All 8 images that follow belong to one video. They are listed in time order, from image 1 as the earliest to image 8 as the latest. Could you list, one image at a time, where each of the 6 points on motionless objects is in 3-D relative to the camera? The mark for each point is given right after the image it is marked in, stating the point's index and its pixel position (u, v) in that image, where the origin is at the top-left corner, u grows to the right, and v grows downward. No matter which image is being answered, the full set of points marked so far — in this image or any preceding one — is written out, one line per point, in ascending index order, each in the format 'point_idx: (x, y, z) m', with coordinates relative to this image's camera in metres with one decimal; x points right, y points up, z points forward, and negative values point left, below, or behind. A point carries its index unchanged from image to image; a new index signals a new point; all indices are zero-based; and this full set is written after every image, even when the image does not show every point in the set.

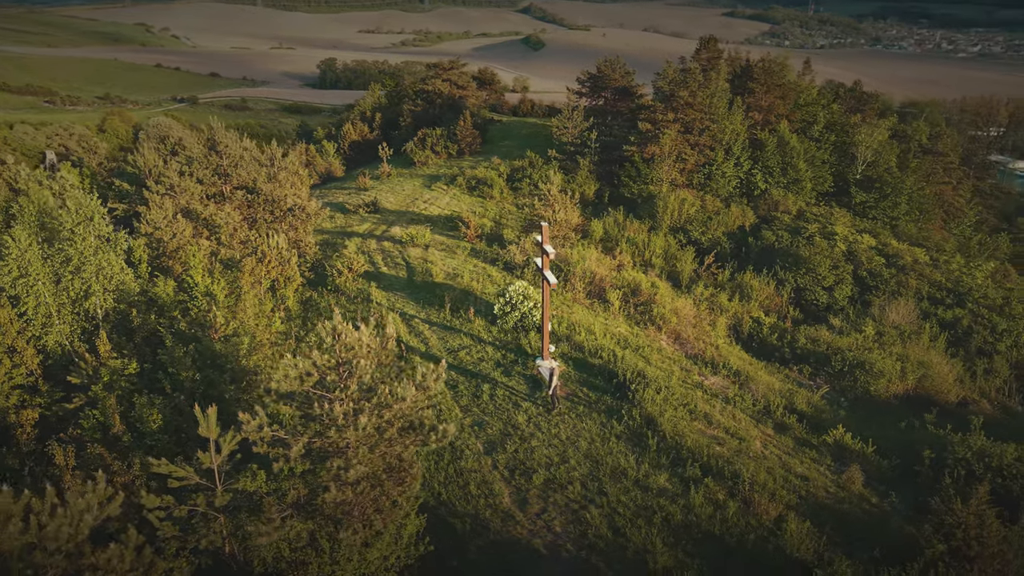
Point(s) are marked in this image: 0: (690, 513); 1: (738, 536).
0: (+1.9, -2.4, +7.8) m
1: (+2.3, -2.6, +7.4) m
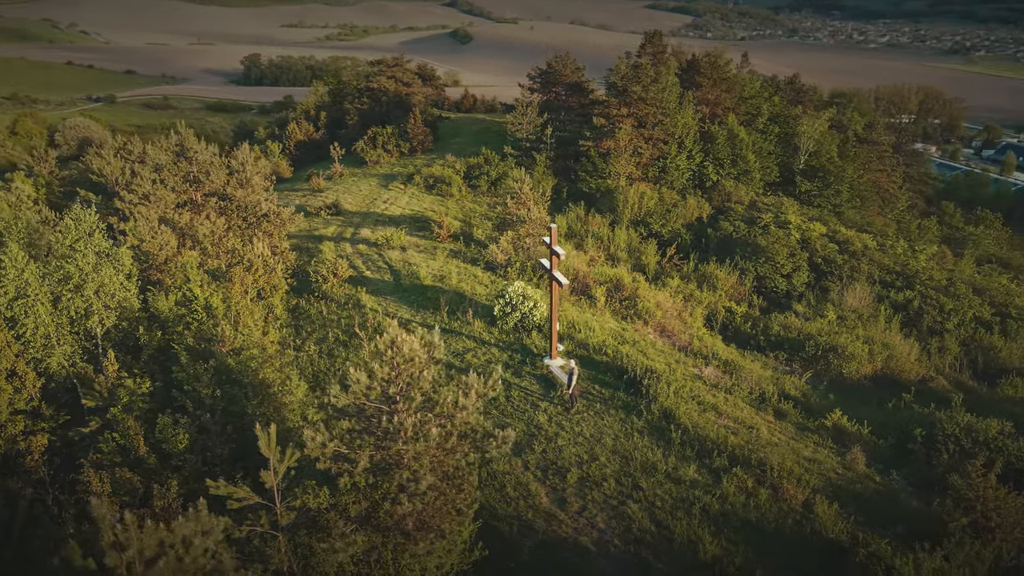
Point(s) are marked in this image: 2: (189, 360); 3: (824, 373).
0: (+2.4, -2.4, +8.1) m
1: (+2.8, -2.5, +7.8) m
2: (-4.1, -0.9, +9.3) m
3: (+6.8, -1.8, +16.1) m
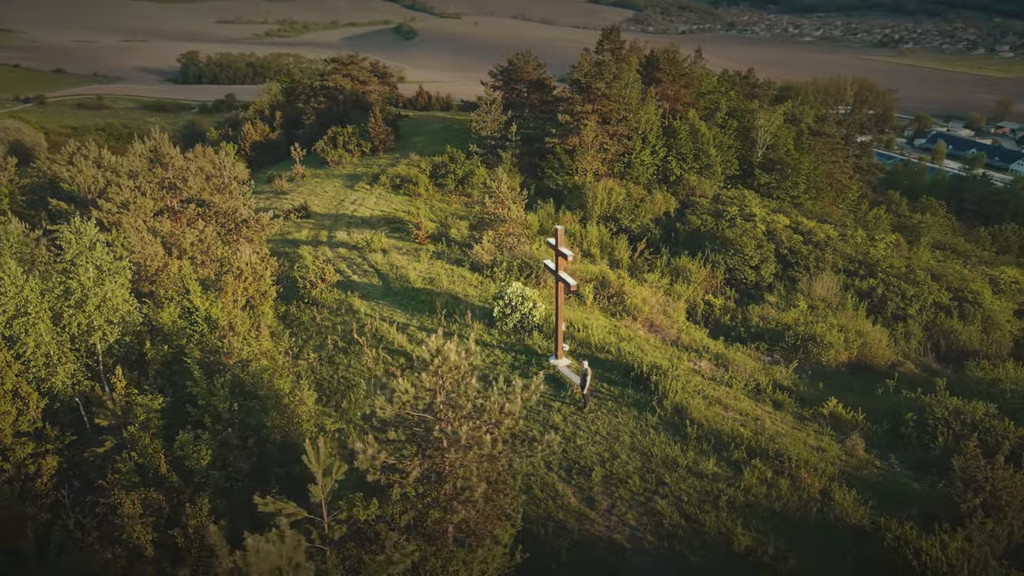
0: (+2.7, -2.4, +8.4) m
1: (+3.2, -2.5, +8.1) m
2: (-3.9, -1.1, +9.1) m
3: (+6.6, -1.6, +16.6) m
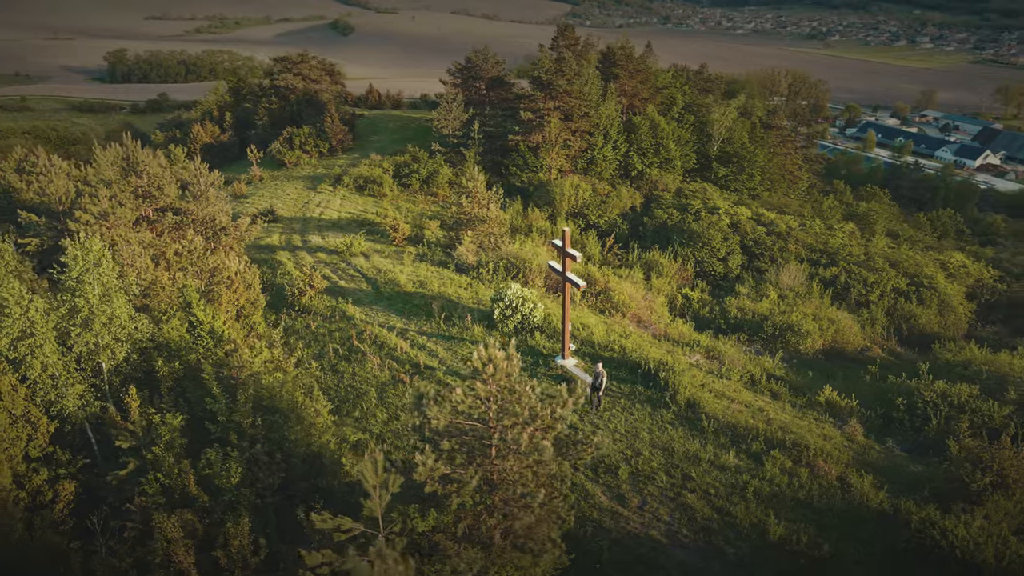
0: (+3.1, -2.3, +8.6) m
1: (+3.6, -2.4, +8.4) m
2: (-3.6, -1.2, +8.9) m
3: (+6.4, -1.4, +17.1) m
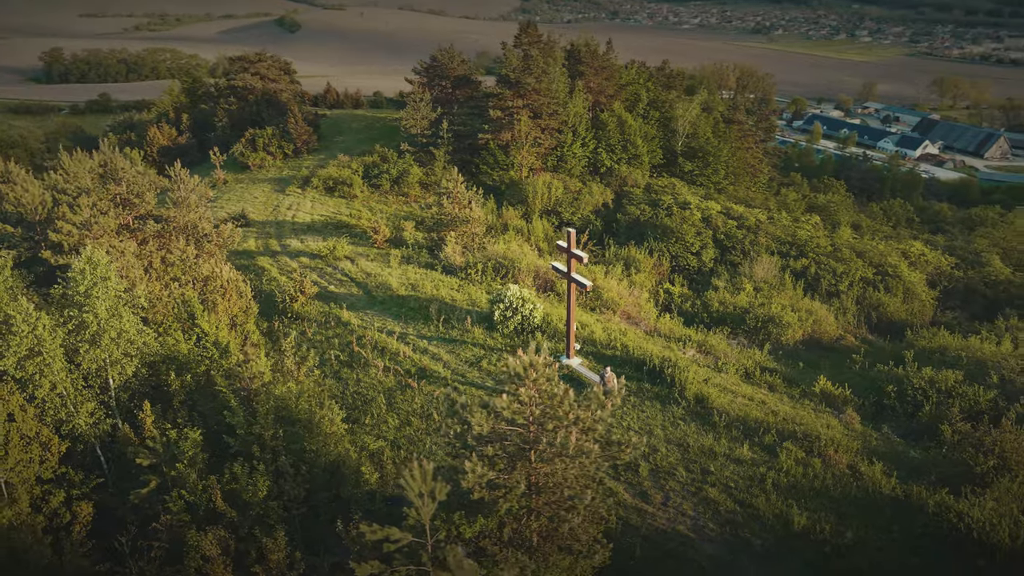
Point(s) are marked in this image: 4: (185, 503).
0: (+3.4, -2.3, +8.9) m
1: (+3.9, -2.4, +8.6) m
2: (-3.3, -1.4, +8.7) m
3: (+6.1, -1.3, +17.5) m
4: (-3.5, -2.3, +7.7) m
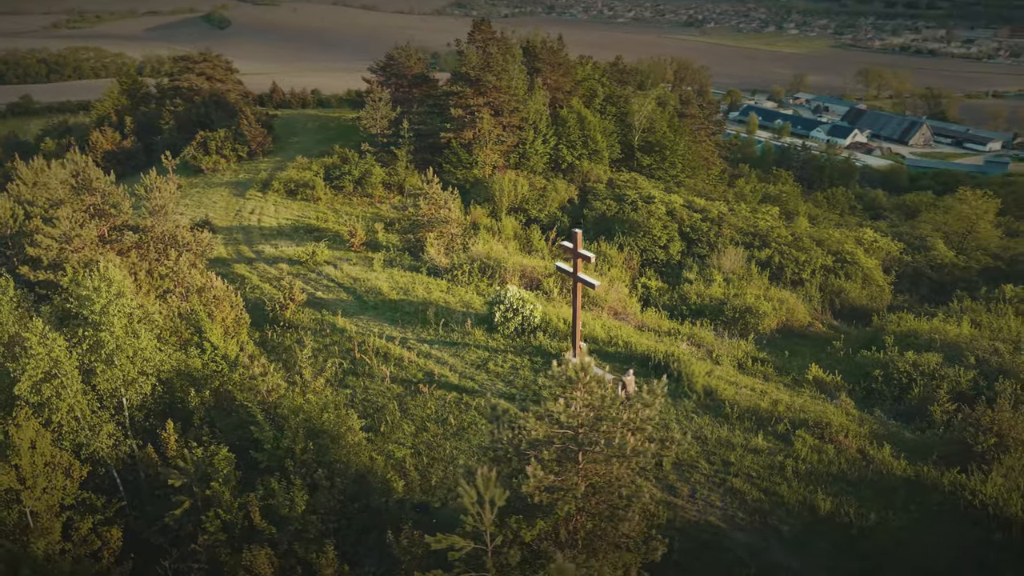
0: (+3.7, -2.2, +9.2) m
1: (+4.3, -2.3, +9.0) m
2: (-3.0, -1.5, +8.6) m
3: (+5.8, -1.1, +18.1) m
4: (-3.0, -2.4, +7.6) m
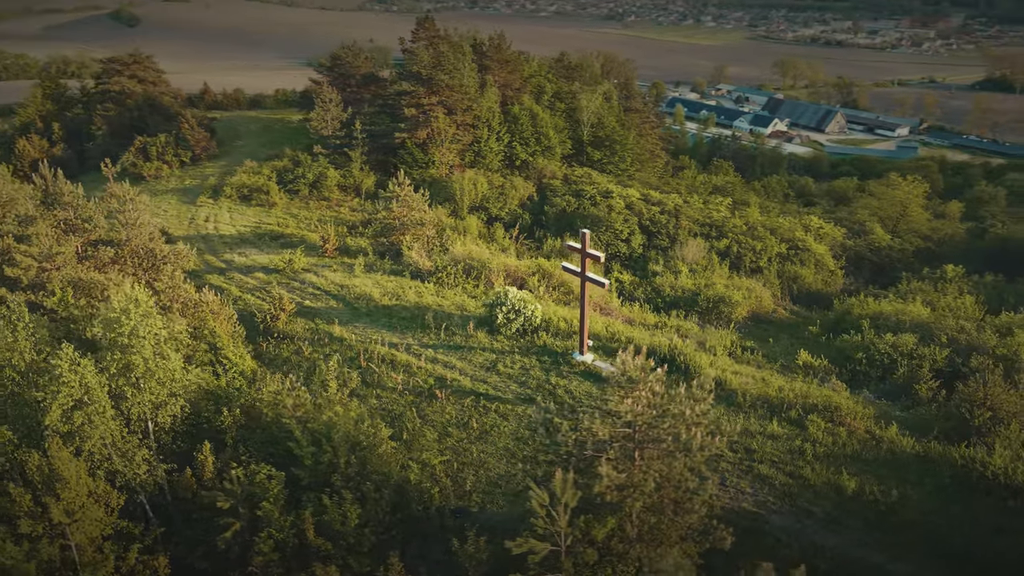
0: (+4.1, -2.1, +9.7) m
1: (+4.7, -2.1, +9.5) m
2: (-2.5, -1.7, +8.5) m
3: (+5.4, -0.8, +18.7) m
4: (-2.4, -2.6, +7.5) m
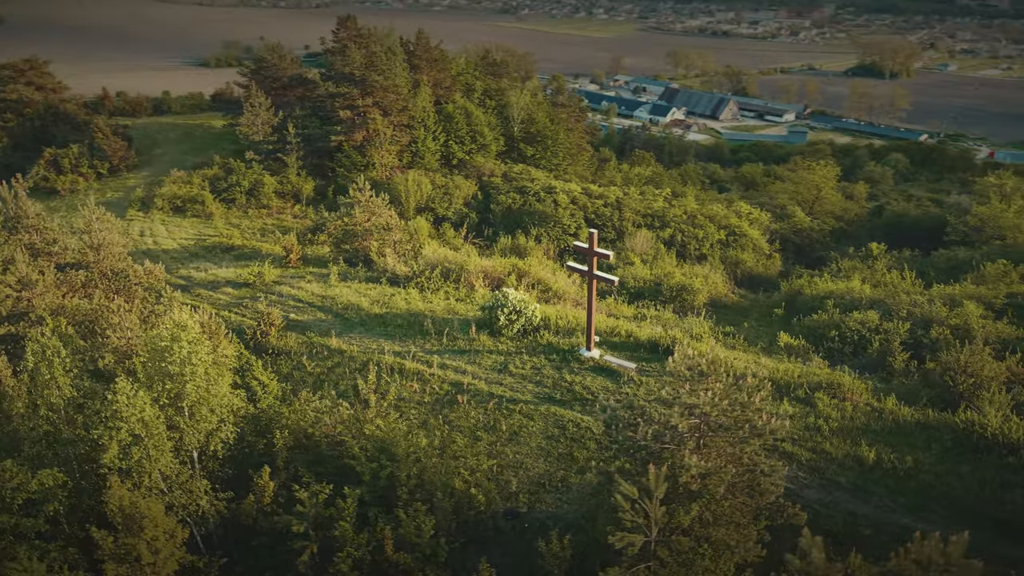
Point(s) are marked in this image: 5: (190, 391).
0: (+4.6, -1.9, +10.4) m
1: (+5.2, -1.9, +10.3) m
2: (-1.8, -1.9, +8.4) m
3: (+4.7, -0.5, +19.5) m
4: (-1.6, -2.8, +7.5) m
5: (-3.5, -1.1, +7.8) m
